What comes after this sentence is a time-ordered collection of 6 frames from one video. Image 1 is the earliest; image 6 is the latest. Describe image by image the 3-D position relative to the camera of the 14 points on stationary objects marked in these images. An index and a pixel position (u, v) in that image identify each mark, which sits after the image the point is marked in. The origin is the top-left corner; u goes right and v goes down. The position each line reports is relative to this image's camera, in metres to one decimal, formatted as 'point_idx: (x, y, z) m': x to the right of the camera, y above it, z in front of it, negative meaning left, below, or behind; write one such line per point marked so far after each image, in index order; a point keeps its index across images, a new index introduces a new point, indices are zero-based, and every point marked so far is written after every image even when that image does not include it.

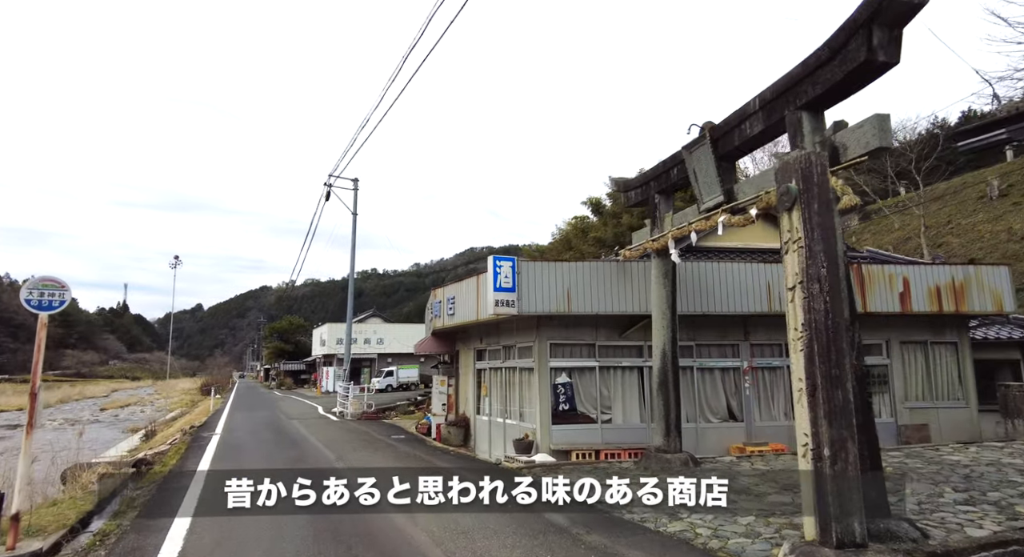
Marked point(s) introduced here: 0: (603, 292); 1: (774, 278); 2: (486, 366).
0: (+1.6, -0.3, +10.8) m
1: (+4.9, 0.0, +11.2) m
2: (-0.5, -2.0, +13.5) m
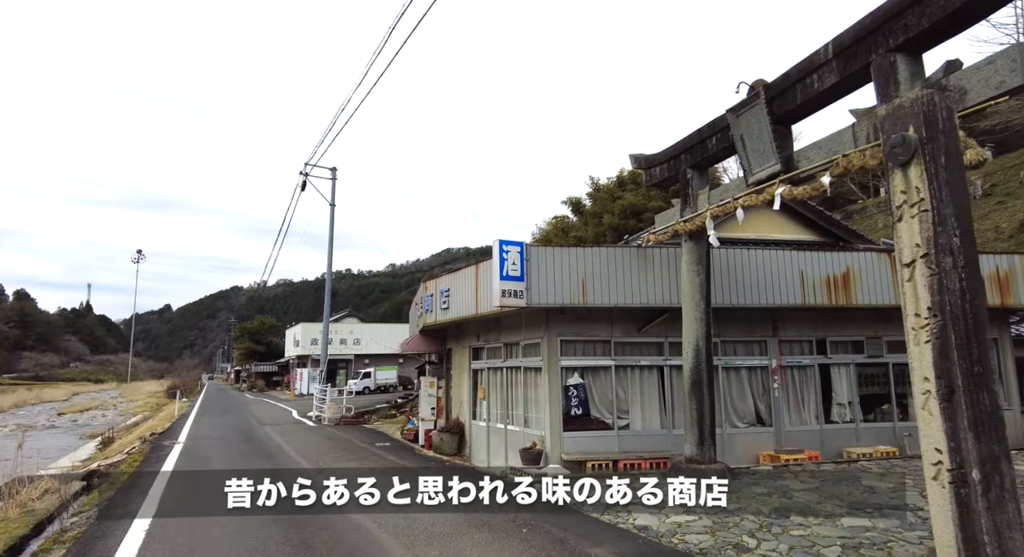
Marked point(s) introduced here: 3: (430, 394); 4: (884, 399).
0: (+1.7, -0.1, +9.6) m
1: (+5.0, +0.2, +10.1) m
2: (-0.5, -1.8, +12.2) m
3: (-2.0, -2.9, +15.0) m
4: (+6.6, -2.1, +10.8) m
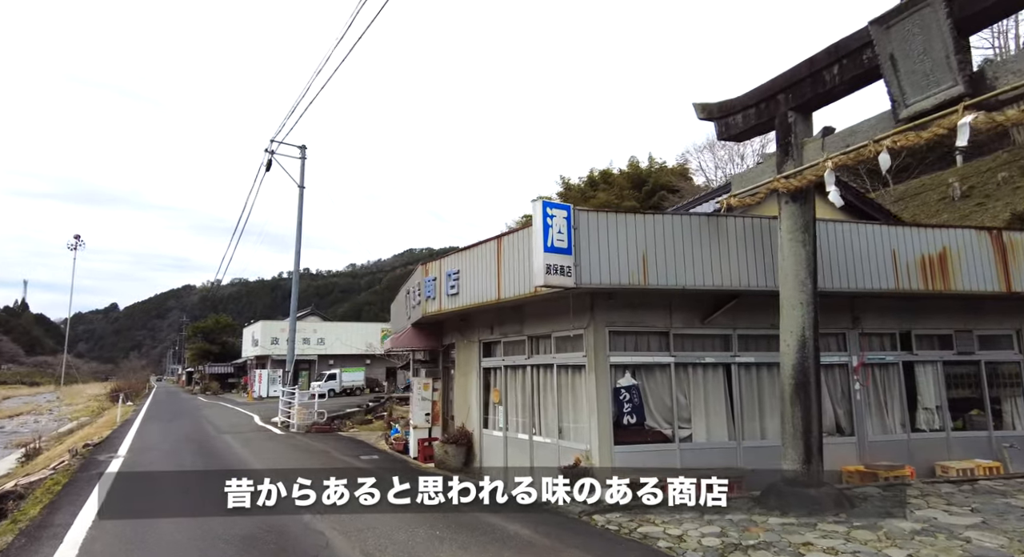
0: (+2.3, +0.2, +7.7) m
1: (+5.5, +0.5, +8.5) m
2: (-0.2, -1.5, +10.1) m
3: (-1.9, -2.5, +12.8) m
4: (+7.0, -1.9, +9.2) m
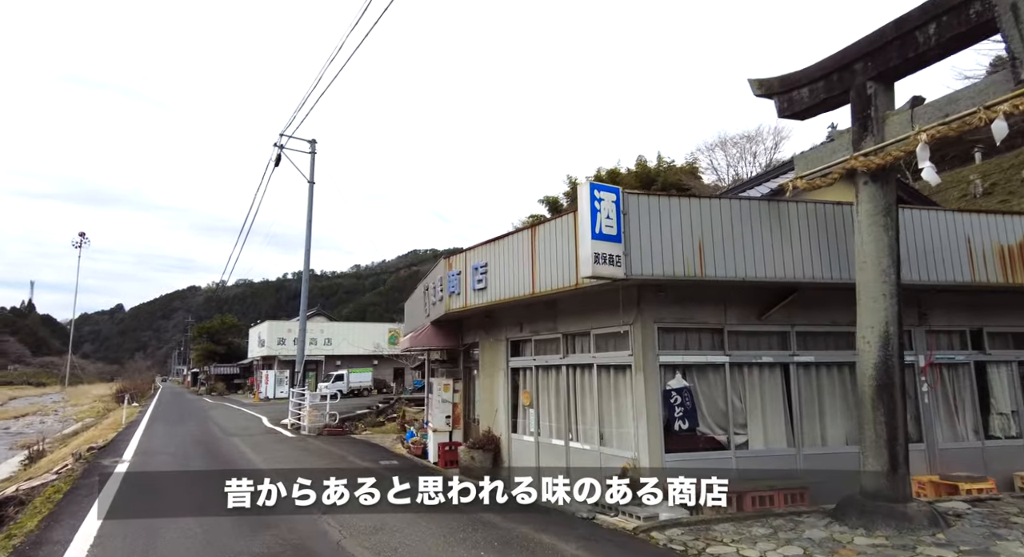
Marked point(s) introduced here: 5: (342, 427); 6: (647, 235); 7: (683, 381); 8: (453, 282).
0: (+2.7, +0.3, +7.0) m
1: (+6.0, +0.6, +7.7) m
2: (+0.3, -1.4, +9.4) m
3: (-1.4, -2.4, +12.2) m
4: (+7.5, -1.8, +8.4) m
5: (-5.1, -4.5, +18.1) m
6: (+1.5, +0.5, +6.7) m
7: (+2.1, -1.2, +7.3) m
8: (-1.0, -0.1, +10.4) m
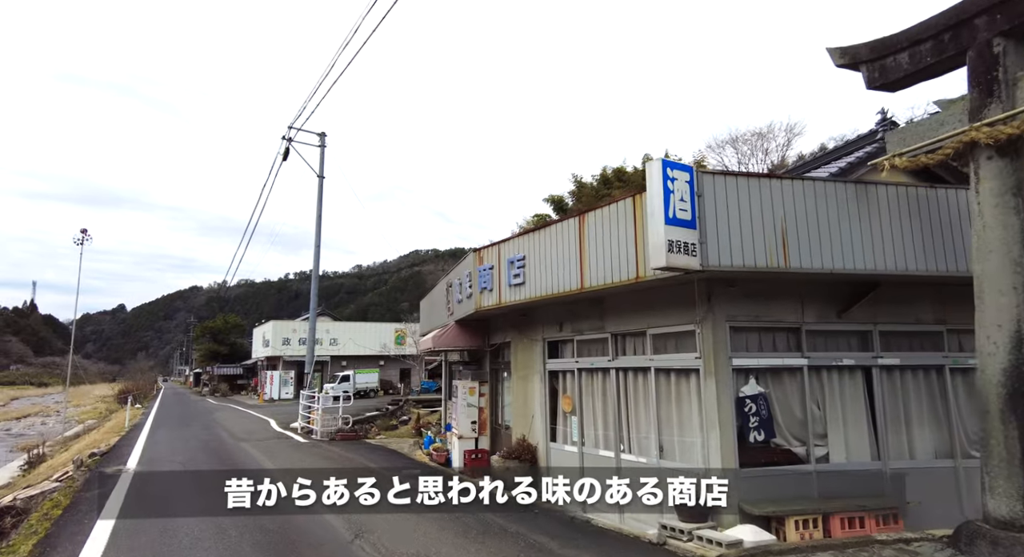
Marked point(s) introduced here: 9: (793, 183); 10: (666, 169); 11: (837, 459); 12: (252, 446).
0: (+3.3, +0.4, +6.1) m
1: (+6.5, +0.7, +6.9) m
2: (+0.9, -1.3, +8.6) m
3: (-0.8, -2.4, +11.3) m
4: (+8.1, -1.7, +7.6) m
5: (-4.5, -4.4, +17.4) m
6: (+2.1, +0.6, +5.9) m
7: (+2.6, -1.2, +6.5) m
8: (-0.4, 0.0, +9.6) m
9: (+2.9, +1.0, +6.1) m
10: (+1.4, +1.0, +5.7) m
11: (+3.5, -2.0, +6.6) m
12: (-6.7, -4.4, +15.6) m
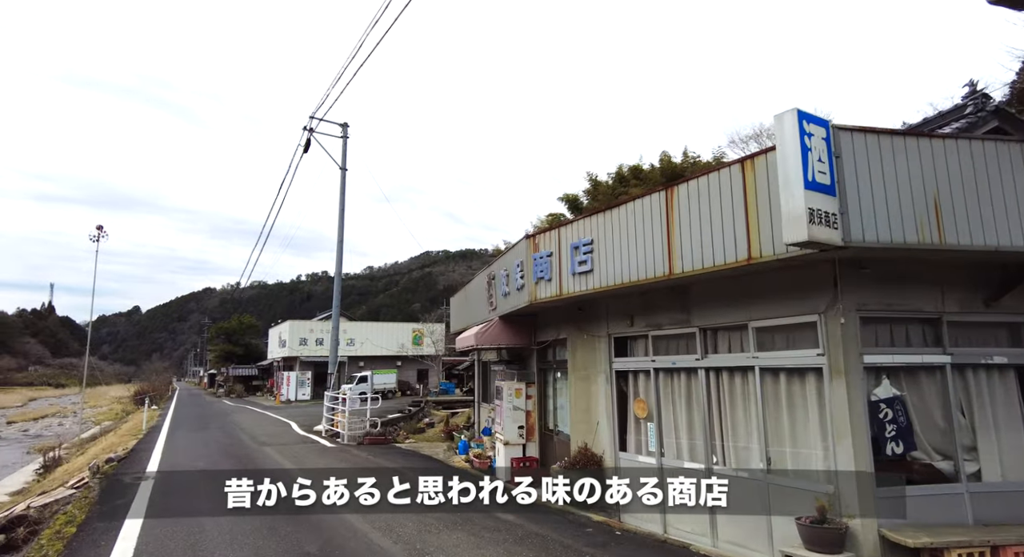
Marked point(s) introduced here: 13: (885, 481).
0: (+4.1, +0.6, +5.1) m
1: (+7.3, +0.8, +5.8) m
2: (+1.7, -1.1, +7.6) m
3: (+0.1, -2.2, +10.3) m
4: (+8.9, -1.5, +6.4) m
5: (-3.5, -4.2, +16.4) m
6: (+2.8, +0.7, +4.8) m
7: (+3.4, -1.0, +5.4) m
8: (+0.4, +0.2, +8.6) m
9: (+3.6, +1.1, +5.1) m
10: (+2.2, +1.2, +4.6) m
11: (+4.3, -1.8, +5.5) m
12: (-5.7, -4.2, +14.7) m
13: (+3.3, -1.8, +5.3) m
